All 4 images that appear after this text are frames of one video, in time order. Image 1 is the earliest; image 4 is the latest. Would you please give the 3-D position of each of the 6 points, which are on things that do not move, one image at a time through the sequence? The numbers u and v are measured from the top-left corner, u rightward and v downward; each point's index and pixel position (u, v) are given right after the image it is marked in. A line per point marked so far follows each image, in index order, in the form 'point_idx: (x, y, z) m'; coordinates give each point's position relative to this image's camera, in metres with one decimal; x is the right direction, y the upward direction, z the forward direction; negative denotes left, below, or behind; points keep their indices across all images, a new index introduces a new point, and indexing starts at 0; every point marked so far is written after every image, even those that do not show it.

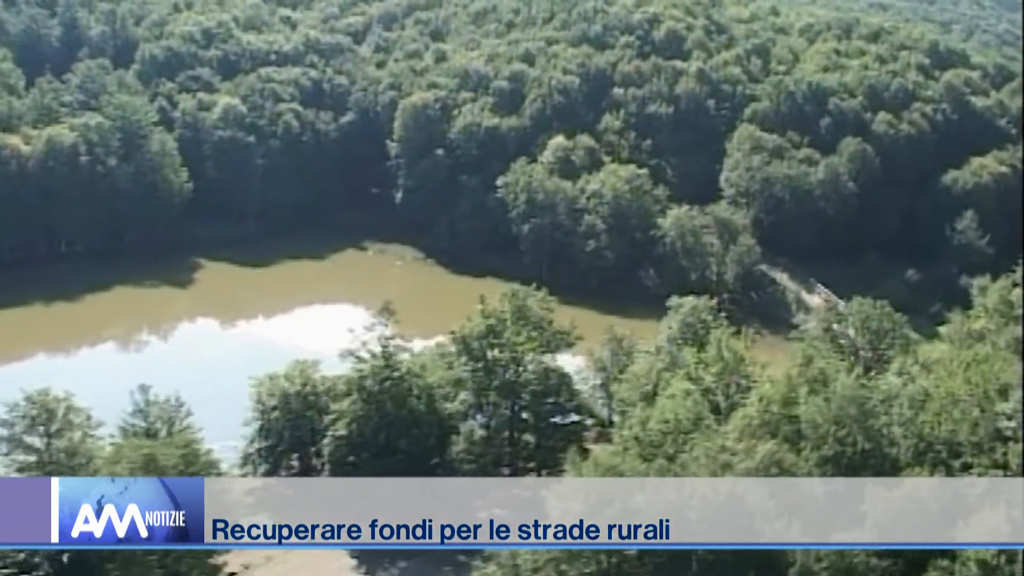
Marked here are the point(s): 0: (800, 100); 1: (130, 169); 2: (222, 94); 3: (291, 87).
0: (+2.5, +1.7, +12.8) m
1: (-3.2, +1.0, +11.9) m
2: (-2.5, +1.7, +12.6) m
3: (-1.9, +1.8, +12.7) m
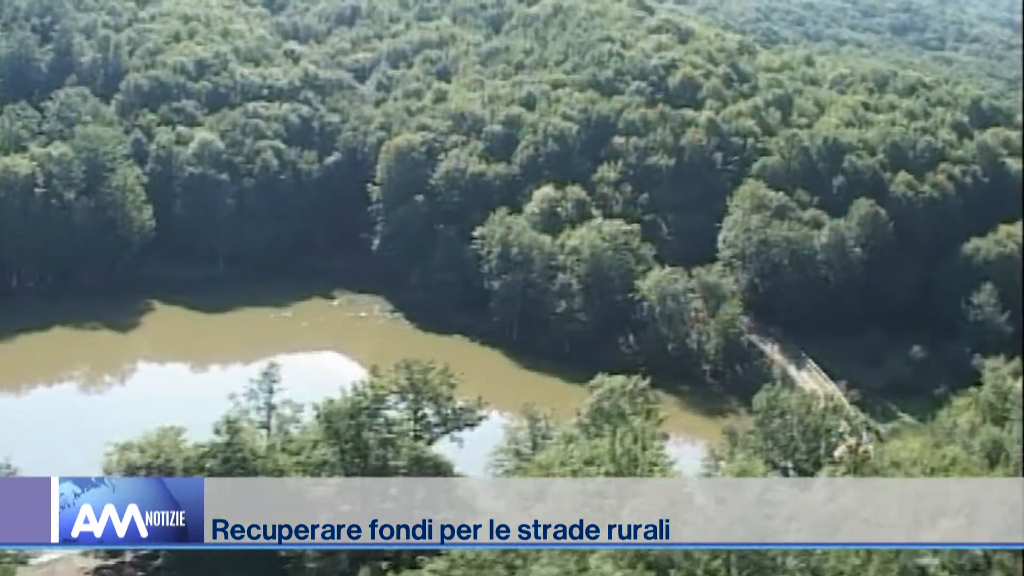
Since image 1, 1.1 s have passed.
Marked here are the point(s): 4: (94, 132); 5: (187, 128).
0: (+2.5, +1.1, +11.9) m
1: (-3.3, +0.7, +11.3) m
2: (-2.6, +1.3, +12.0) m
3: (-2.0, +1.4, +12.0) m
4: (-3.3, +1.2, +11.4) m
5: (-2.7, +1.3, +11.9) m
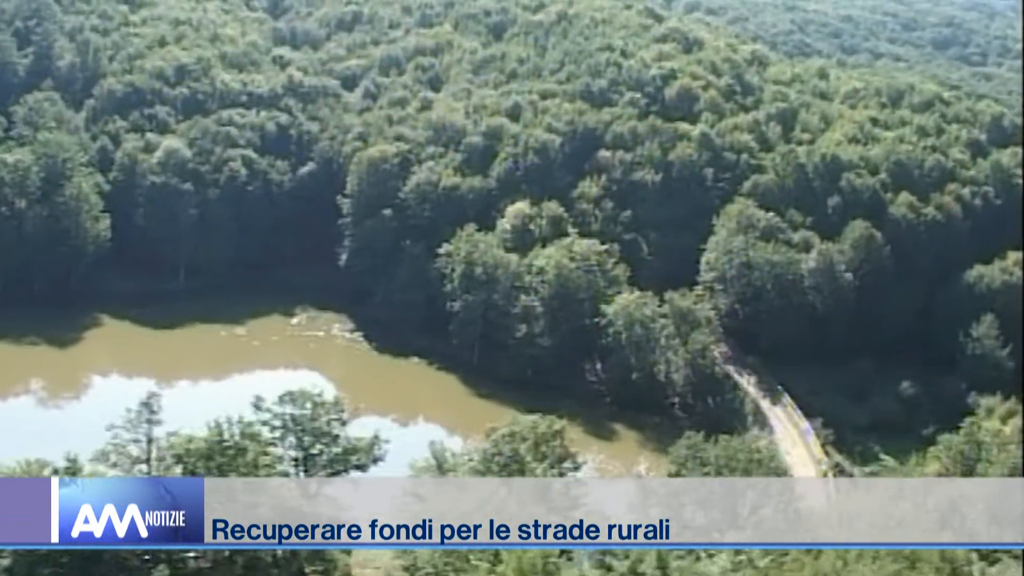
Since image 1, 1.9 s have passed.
0: (+2.3, +0.9, +11.1) m
1: (-3.5, +0.6, +10.8) m
2: (-2.7, +1.2, +11.4) m
3: (-2.2, +1.3, +11.5) m
4: (-3.5, +1.1, +10.9) m
5: (-2.8, +1.2, +11.4) m
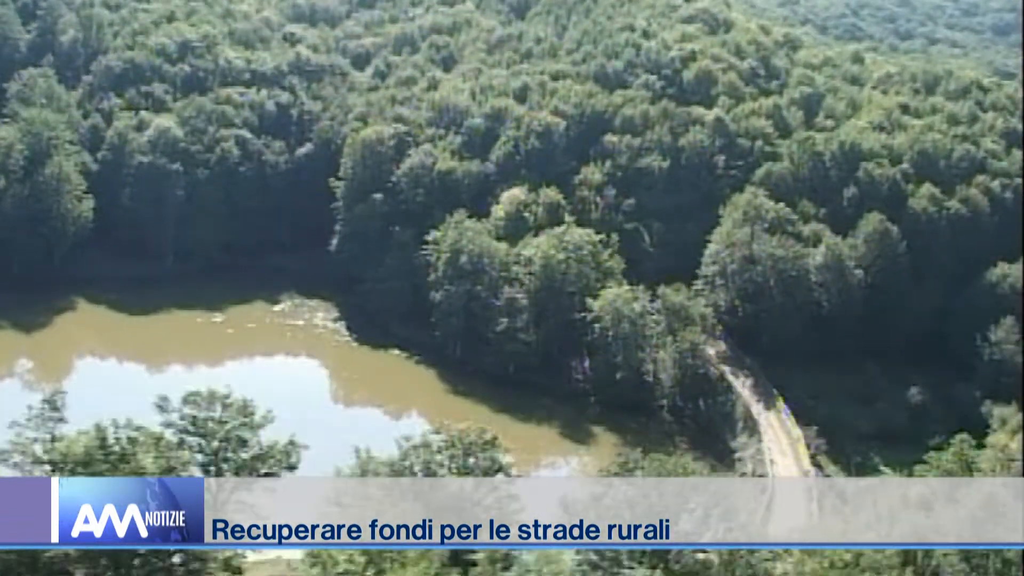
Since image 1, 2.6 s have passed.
0: (+2.3, +0.9, +10.5) m
1: (-3.5, +0.7, +10.4) m
2: (-2.7, +1.4, +11.0) m
3: (-2.1, +1.4, +11.1) m
4: (-3.5, +1.3, +10.6) m
5: (-2.8, +1.3, +11.0) m
